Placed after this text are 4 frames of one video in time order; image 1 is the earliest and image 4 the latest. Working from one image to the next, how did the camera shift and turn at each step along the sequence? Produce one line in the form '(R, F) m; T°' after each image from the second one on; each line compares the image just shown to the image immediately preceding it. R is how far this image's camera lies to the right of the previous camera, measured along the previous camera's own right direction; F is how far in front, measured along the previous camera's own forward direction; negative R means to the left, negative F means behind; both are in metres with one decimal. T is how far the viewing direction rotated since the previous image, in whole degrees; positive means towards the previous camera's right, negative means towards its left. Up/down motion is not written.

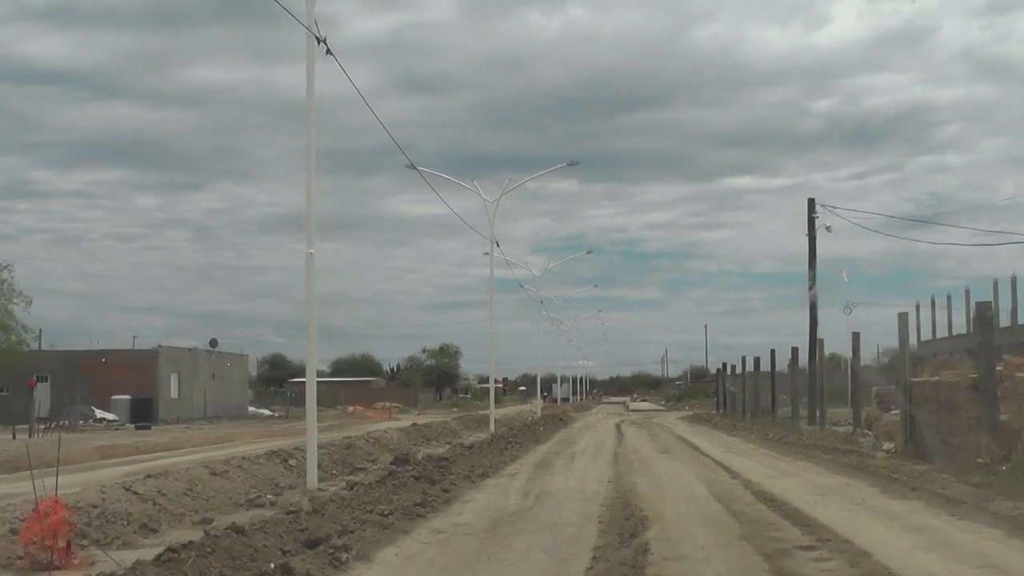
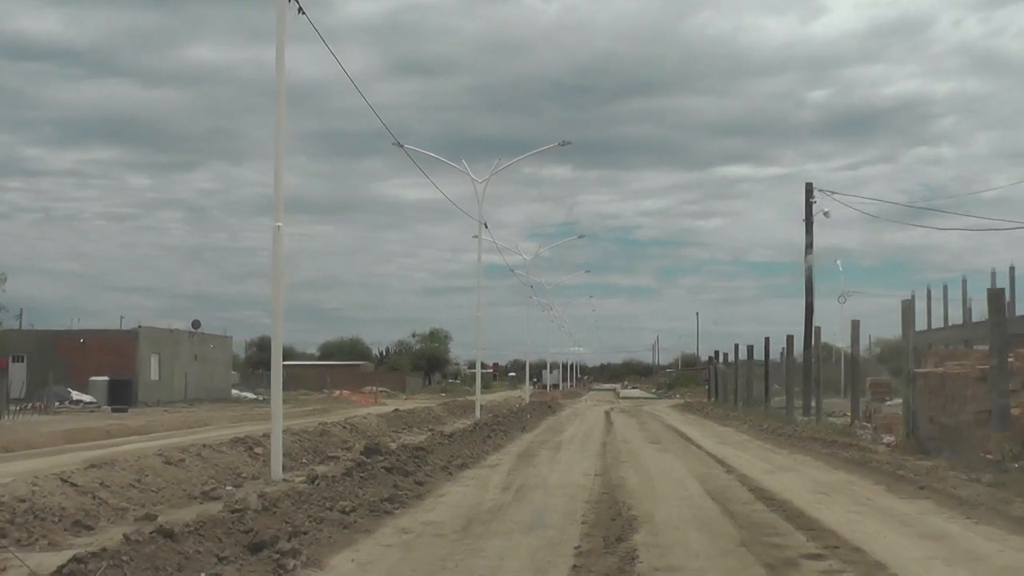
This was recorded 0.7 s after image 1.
(+0.2, +1.5) m; 0°
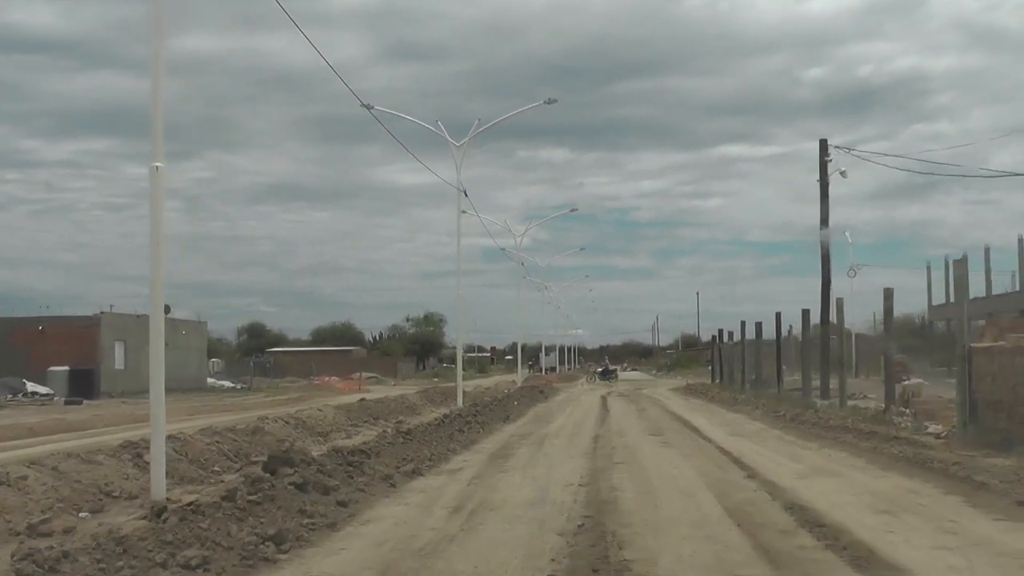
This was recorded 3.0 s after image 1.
(+0.6, +4.8) m; 0°
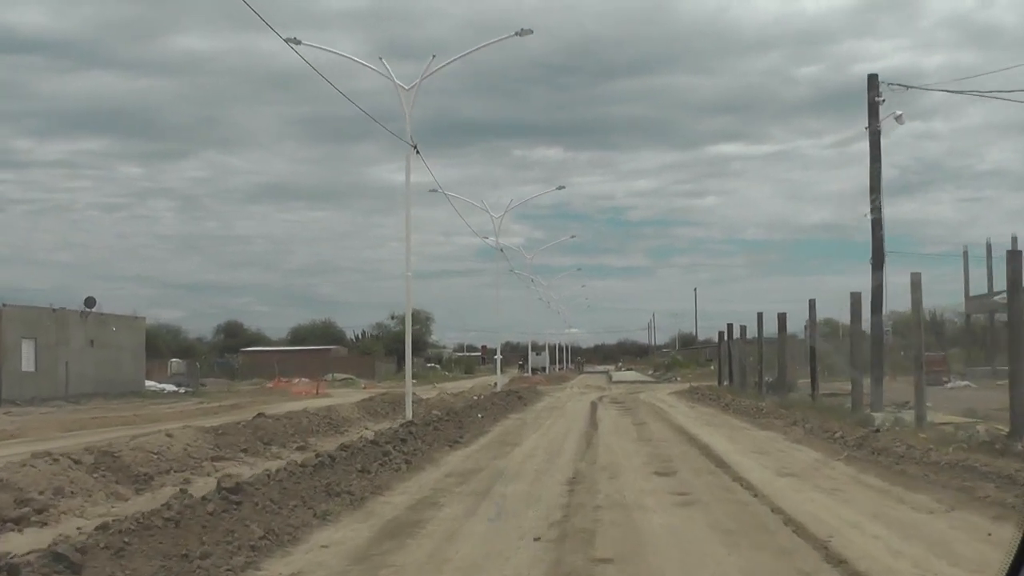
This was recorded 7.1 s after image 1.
(+1.0, +9.6) m; 0°
